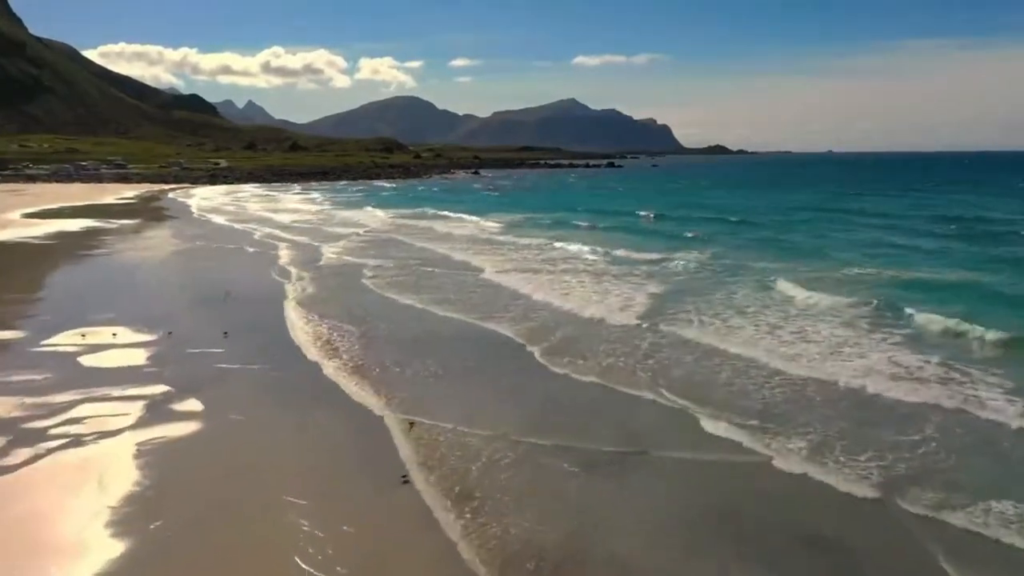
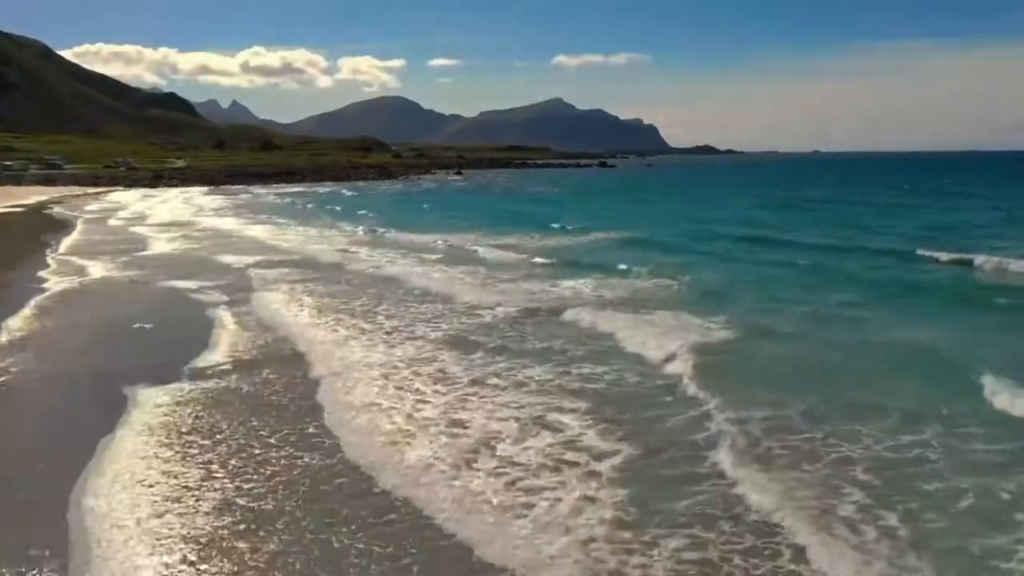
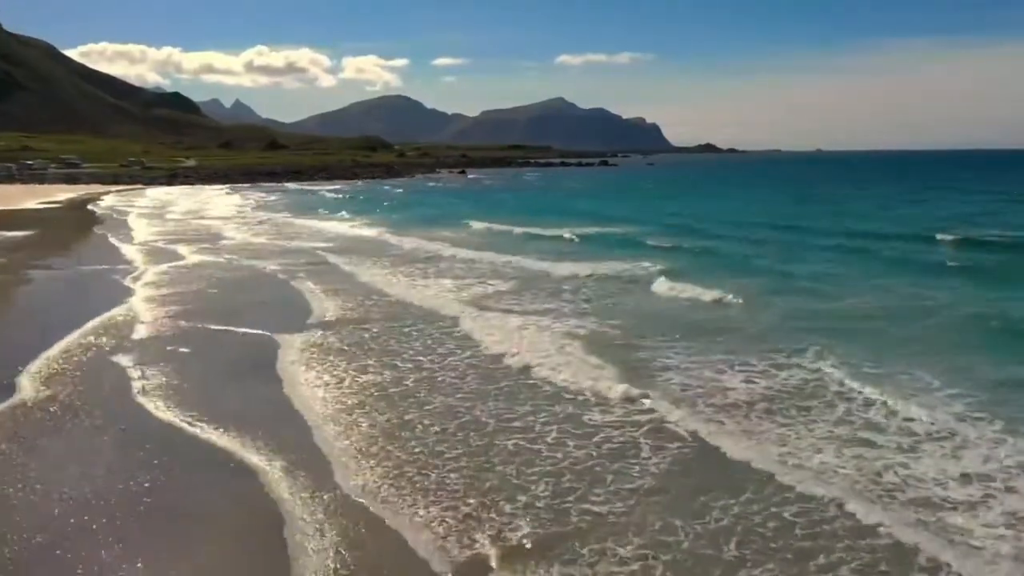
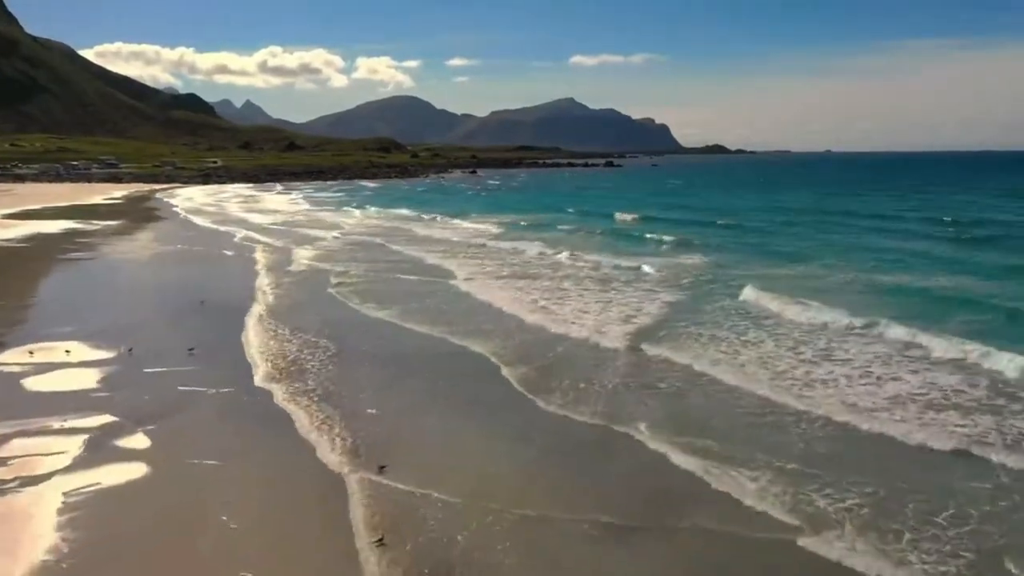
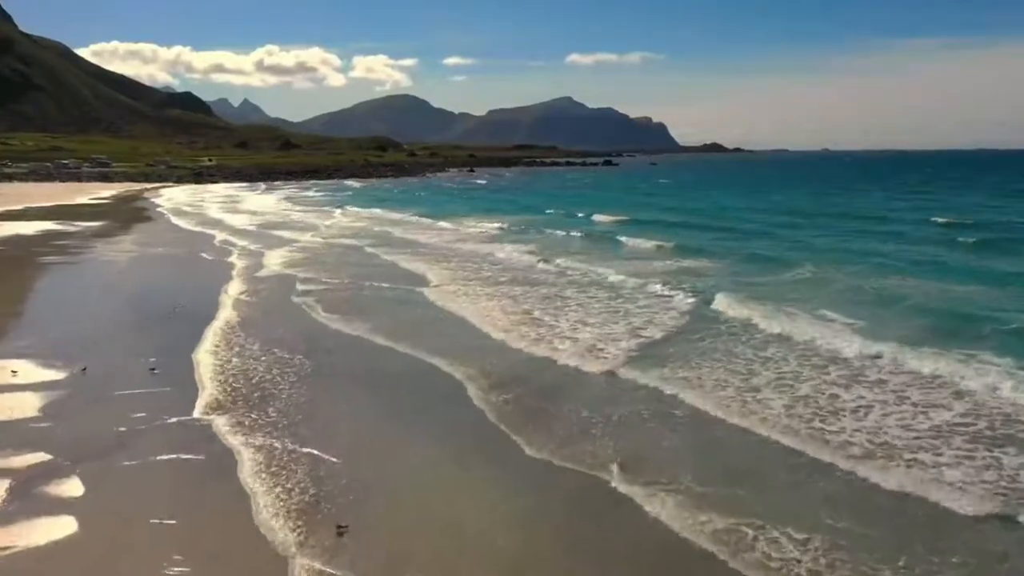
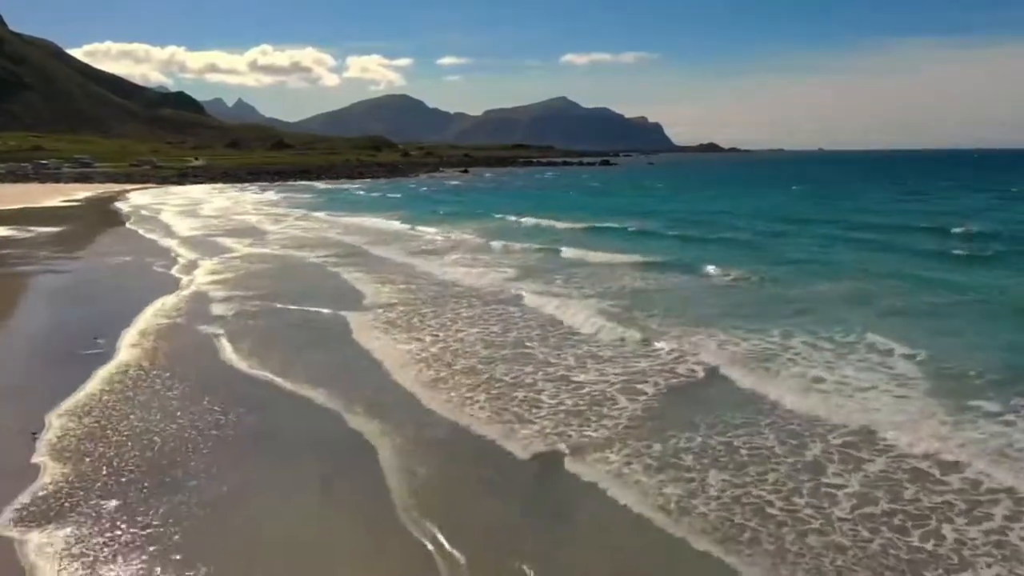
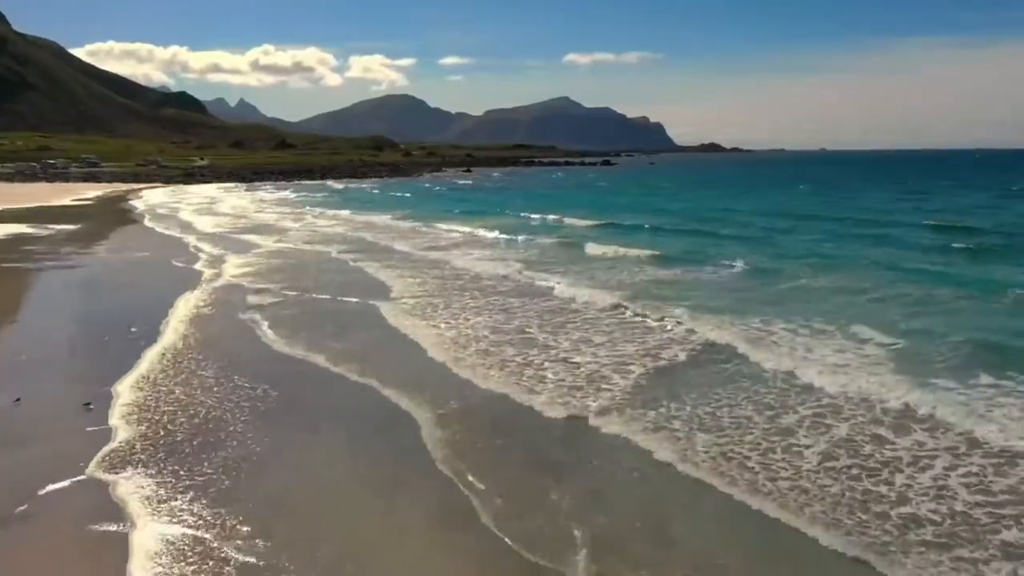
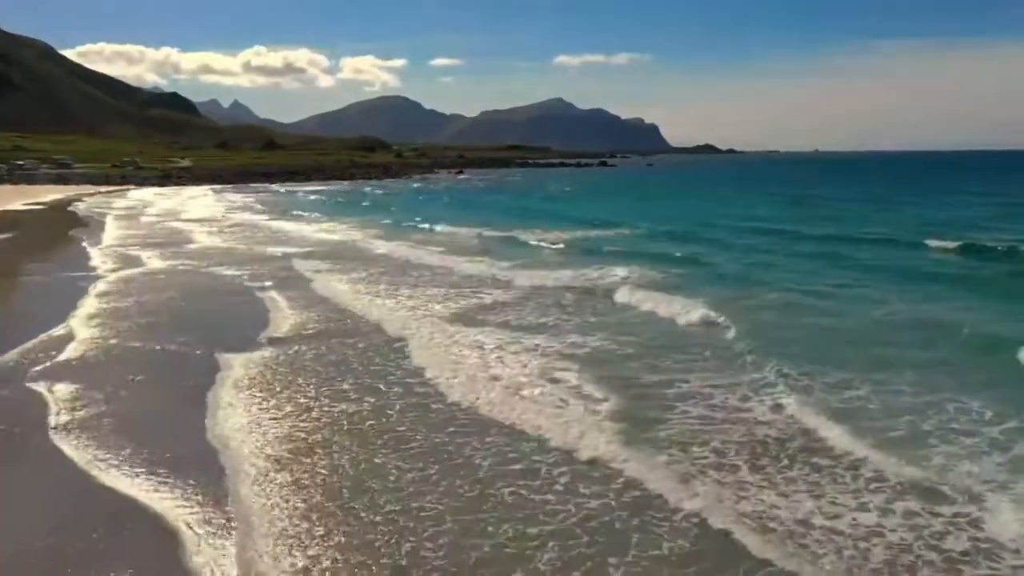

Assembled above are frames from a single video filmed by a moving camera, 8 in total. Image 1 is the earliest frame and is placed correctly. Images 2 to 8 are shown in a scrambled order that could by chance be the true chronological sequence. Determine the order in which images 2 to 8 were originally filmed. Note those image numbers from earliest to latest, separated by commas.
4, 5, 7, 6, 3, 8, 2
